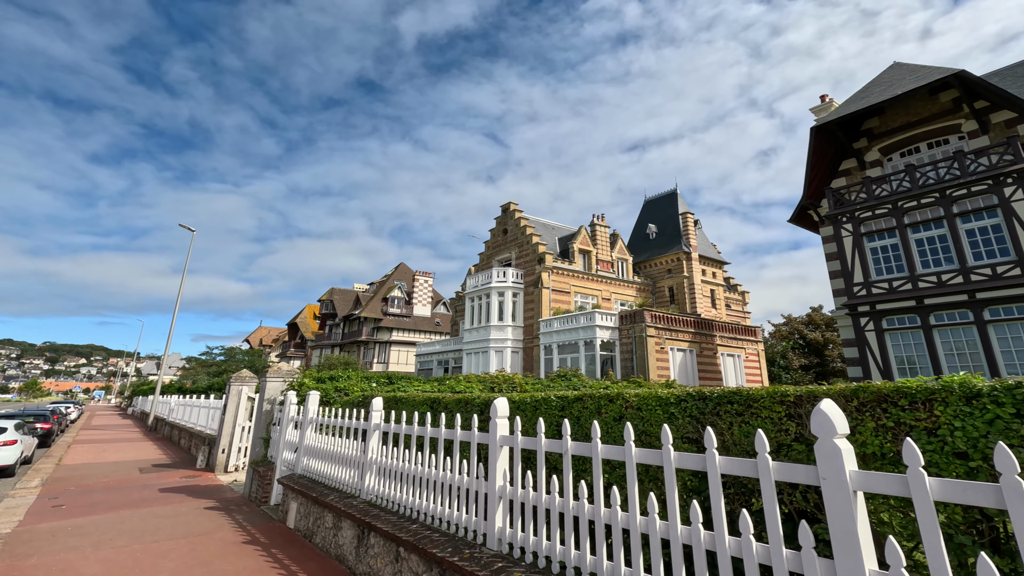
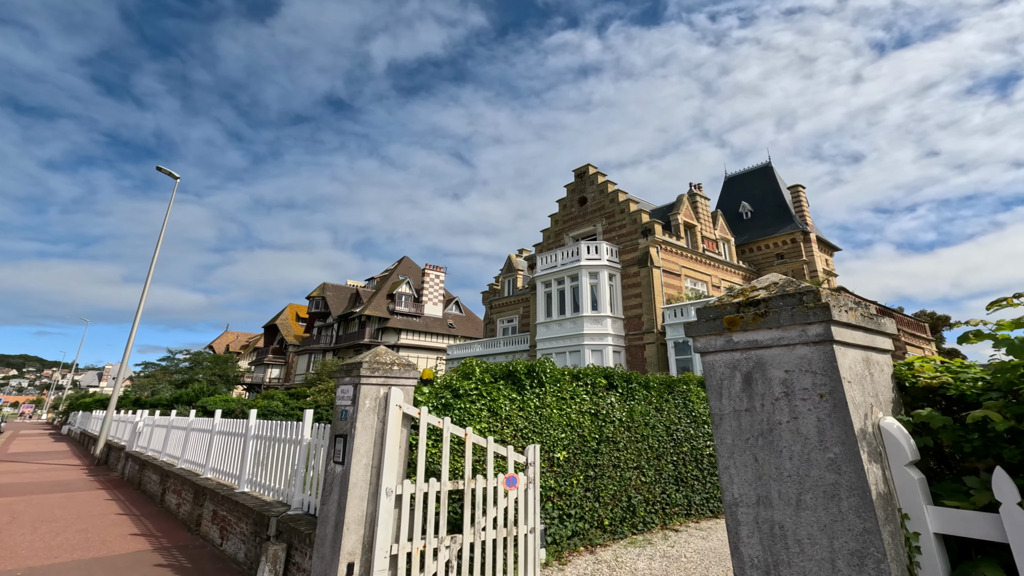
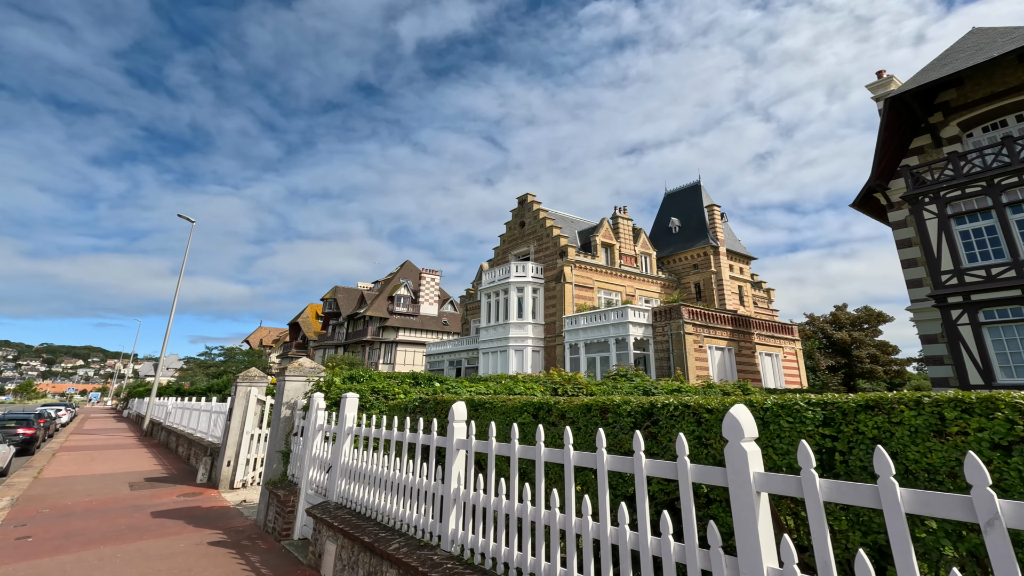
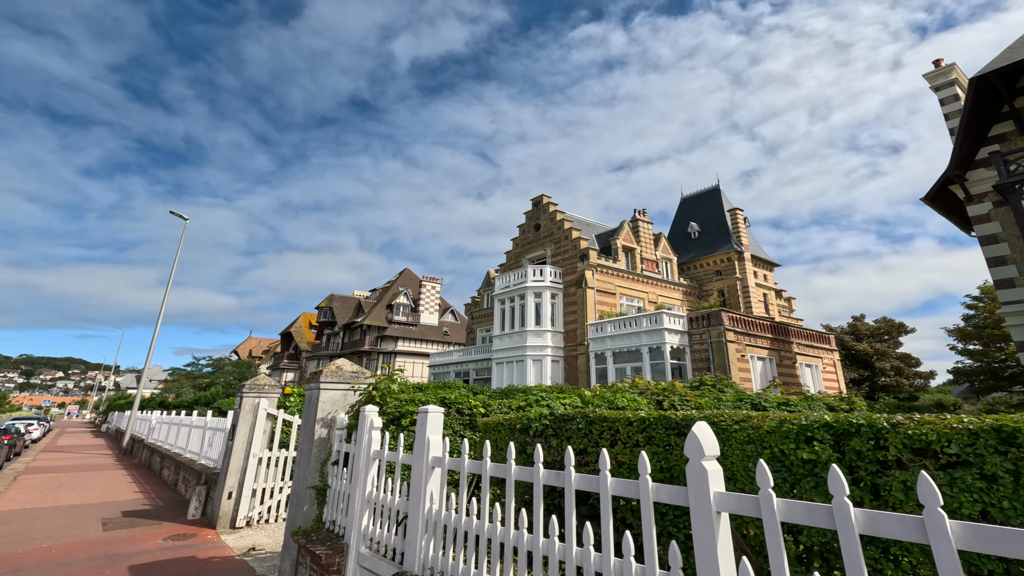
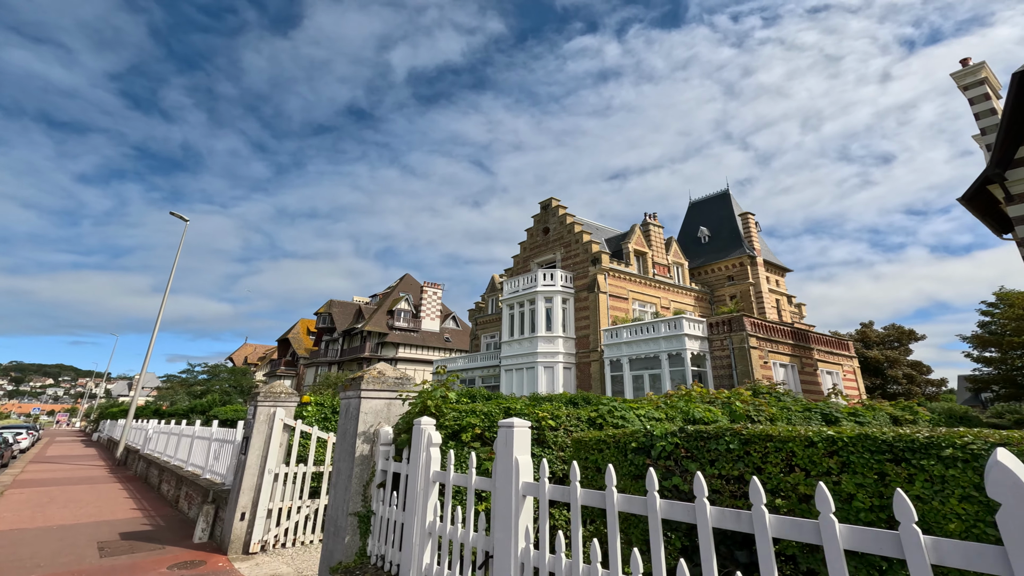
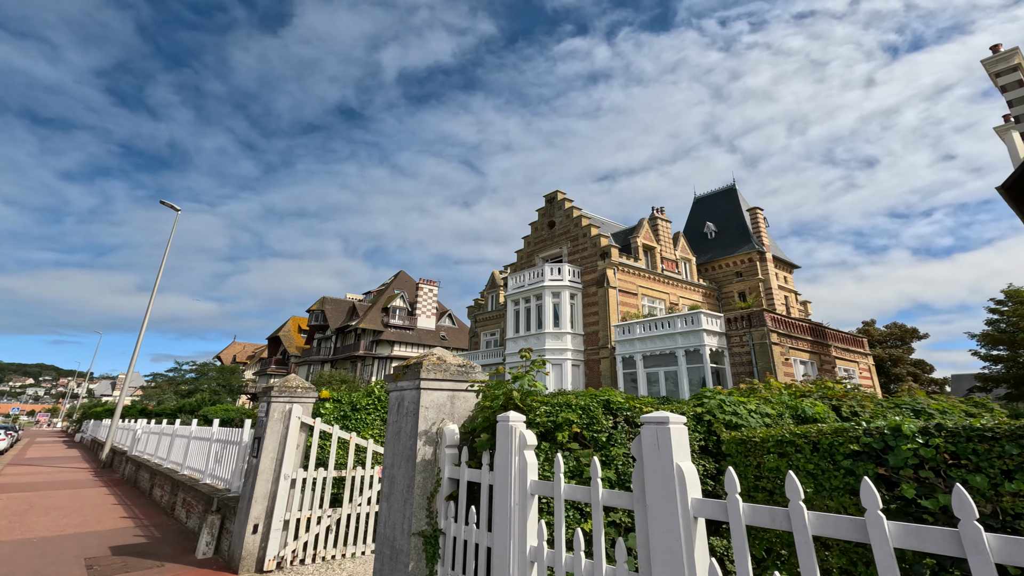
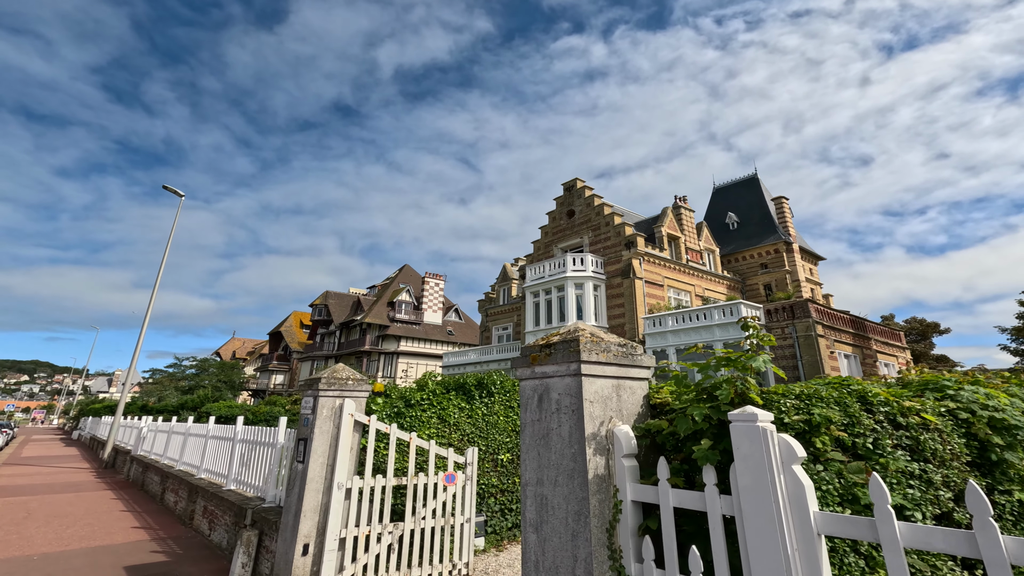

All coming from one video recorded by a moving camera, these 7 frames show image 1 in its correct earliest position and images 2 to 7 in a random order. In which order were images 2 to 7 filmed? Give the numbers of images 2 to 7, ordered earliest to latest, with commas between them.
3, 4, 5, 6, 7, 2
